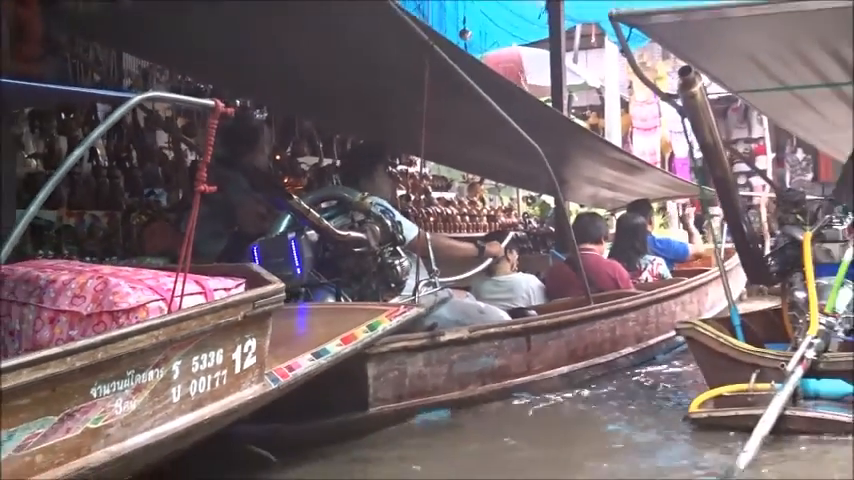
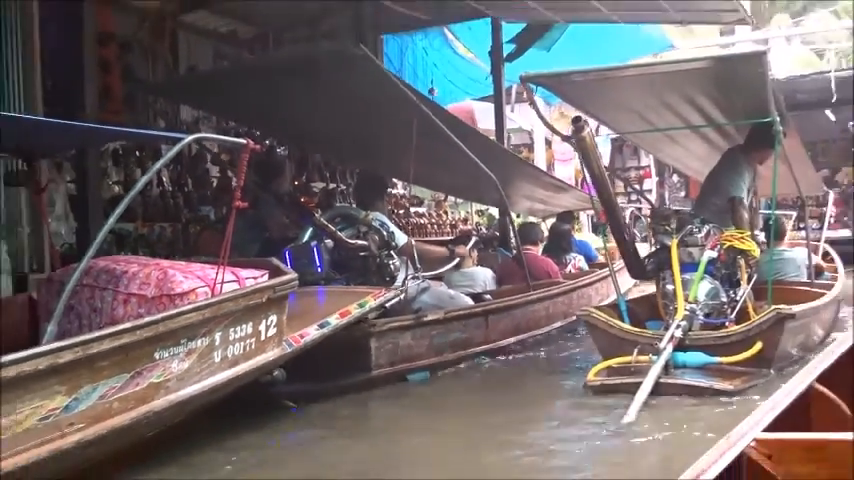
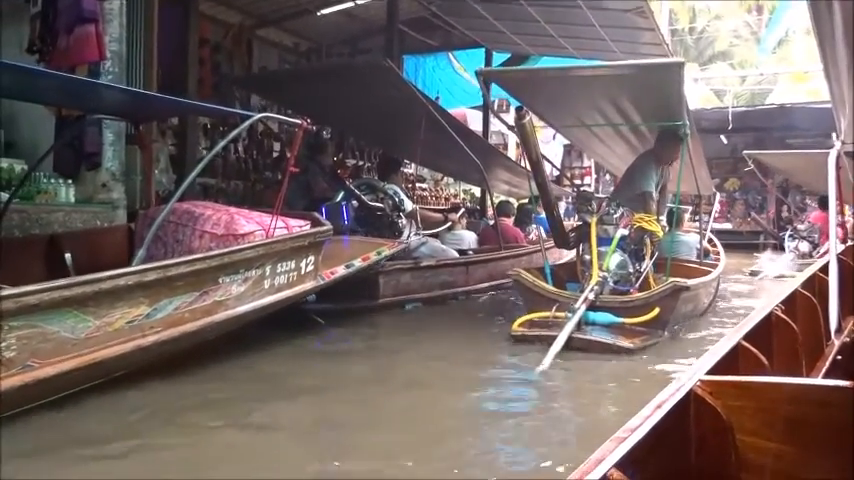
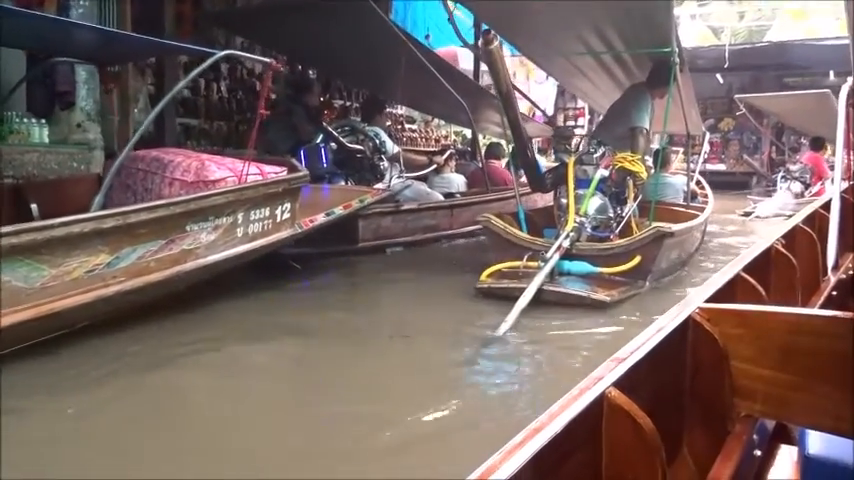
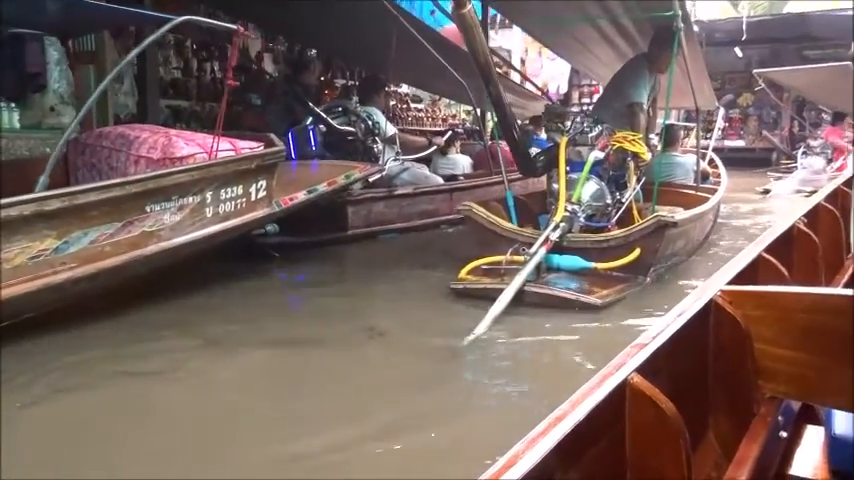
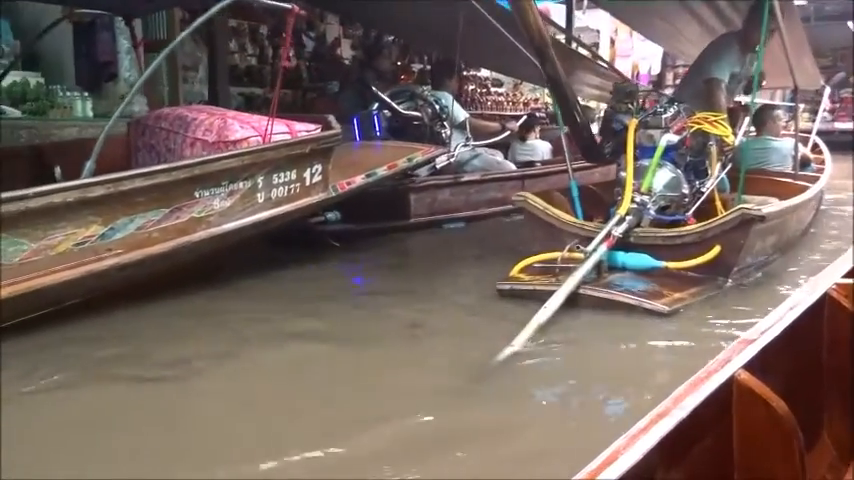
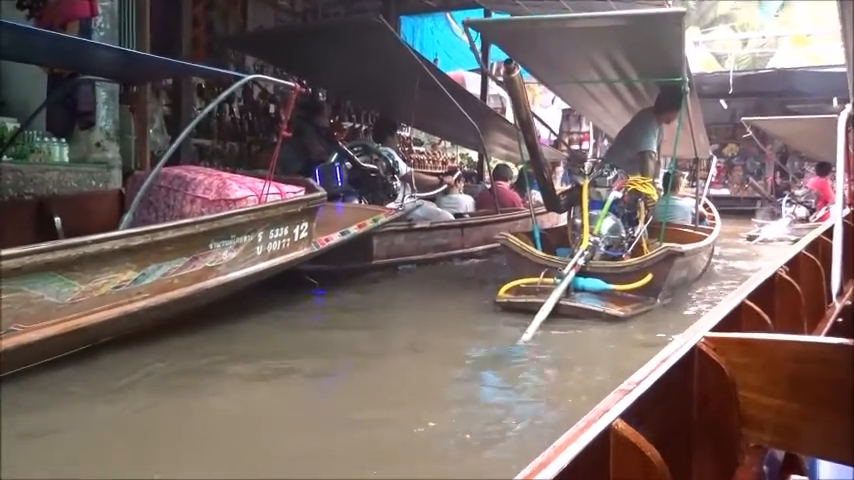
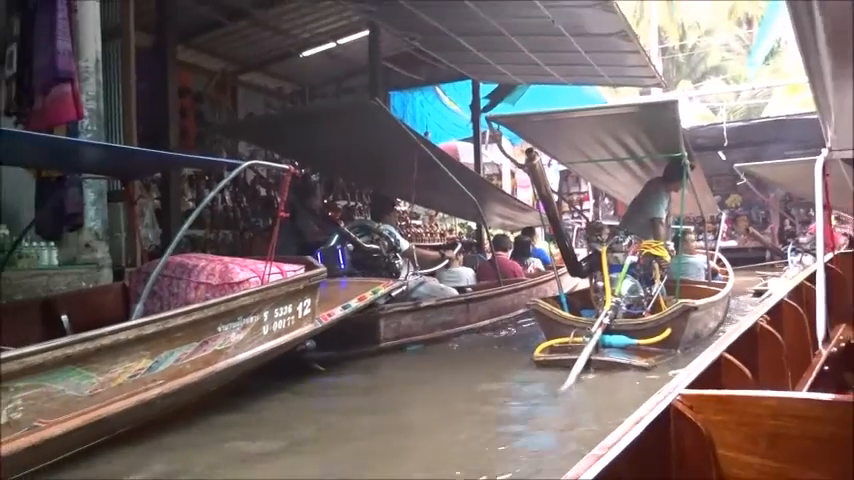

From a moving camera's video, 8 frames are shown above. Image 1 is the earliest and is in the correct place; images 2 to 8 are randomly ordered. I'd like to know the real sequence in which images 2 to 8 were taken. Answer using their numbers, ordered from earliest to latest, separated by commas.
2, 8, 3, 7, 4, 5, 6
